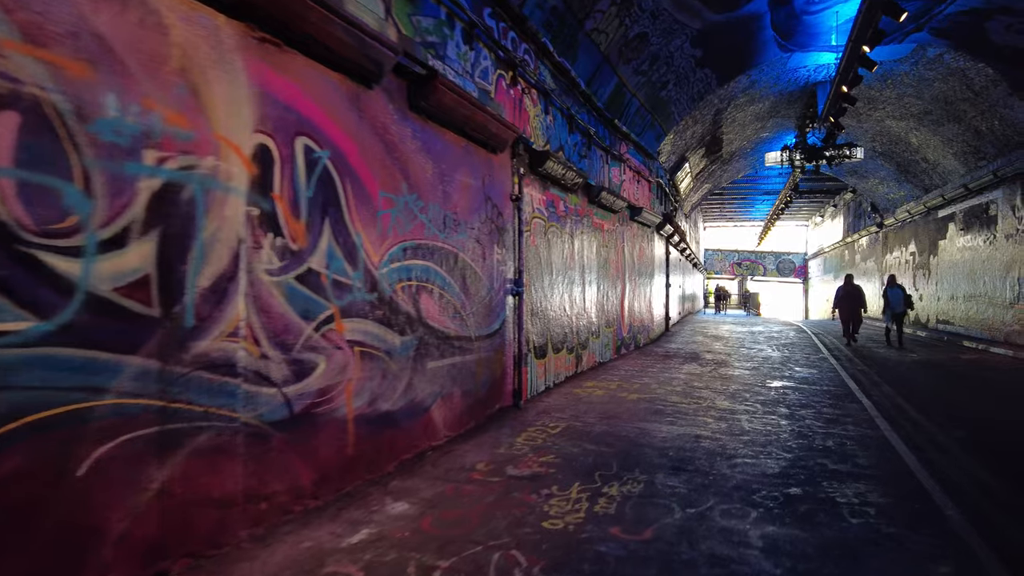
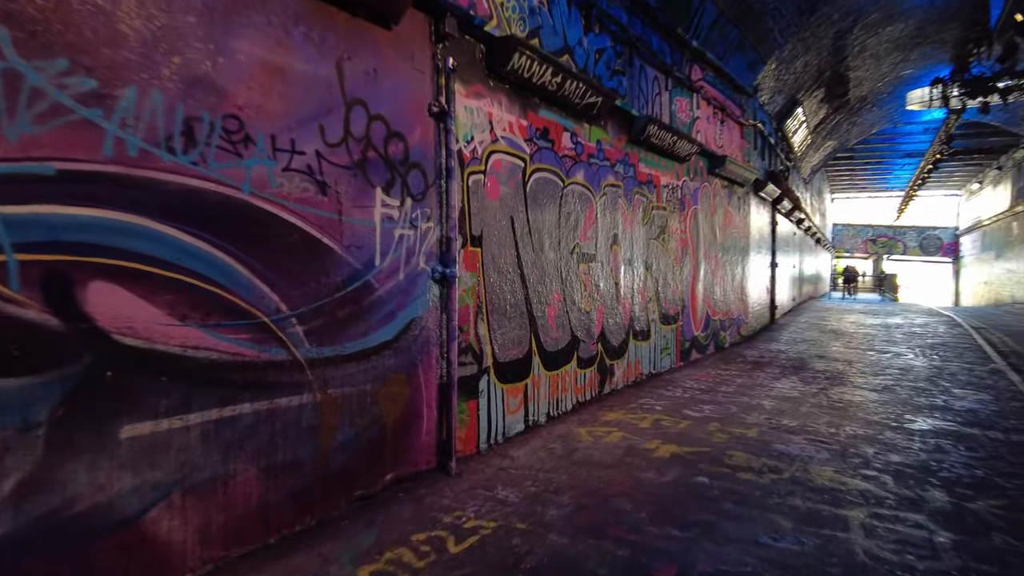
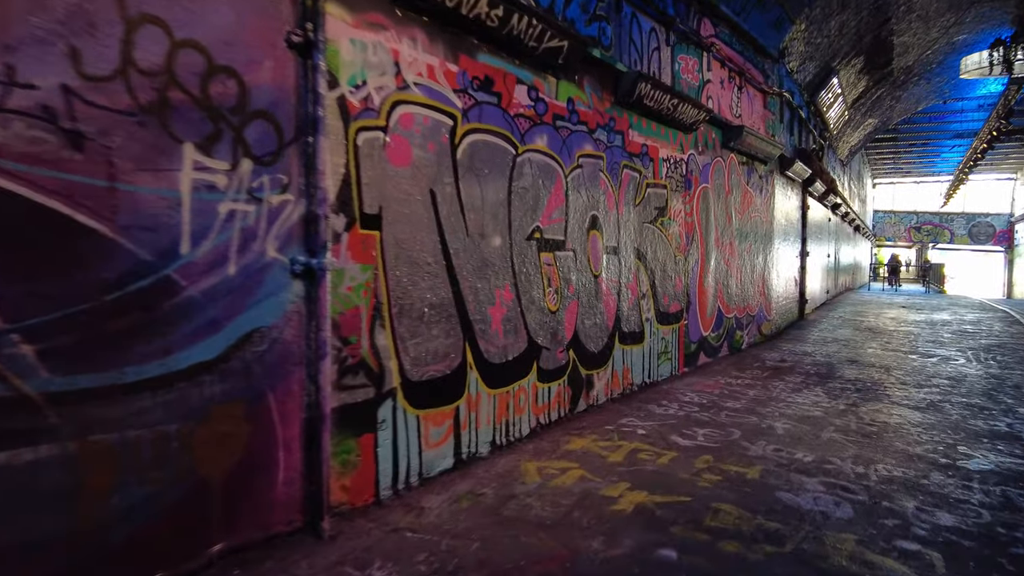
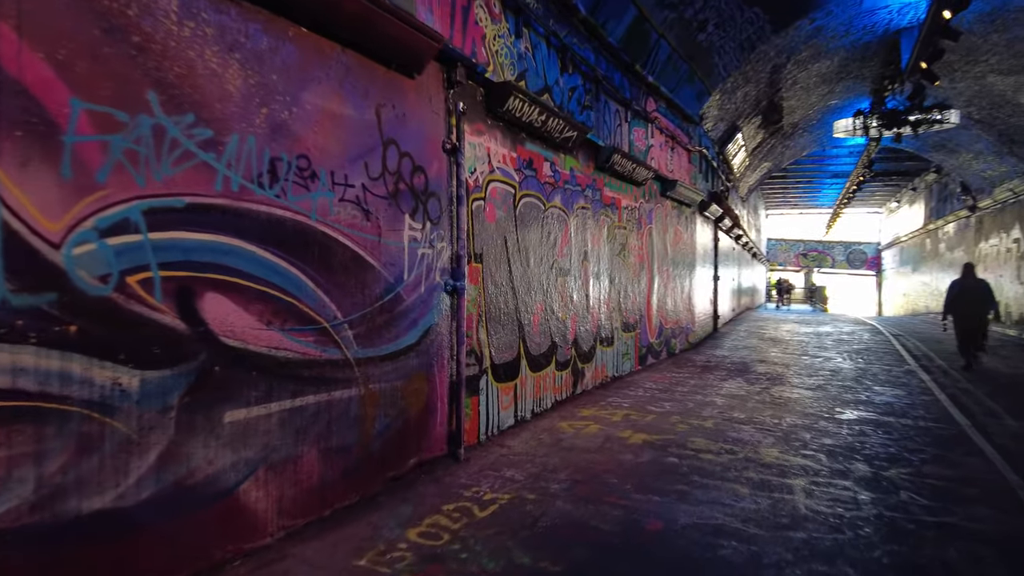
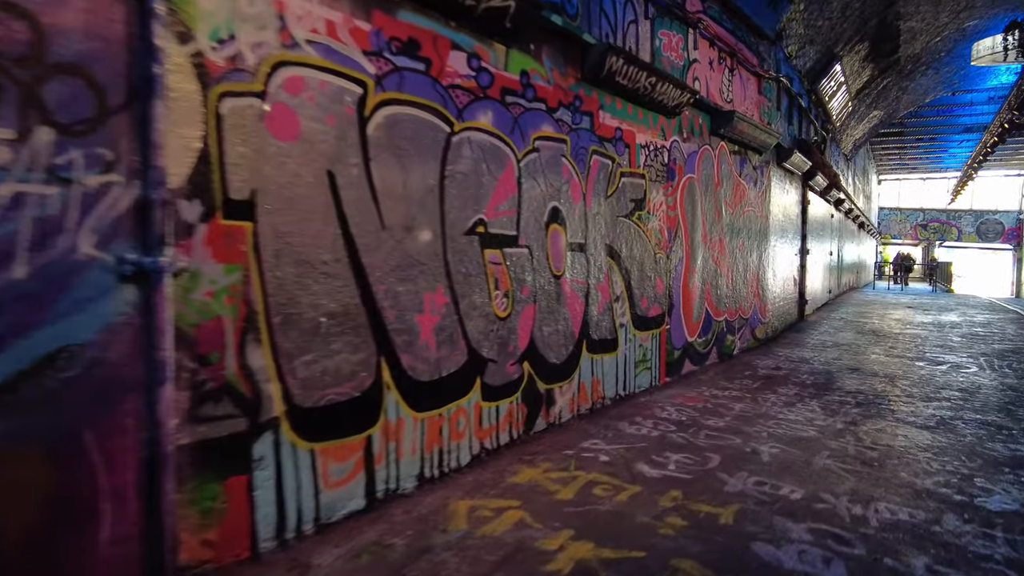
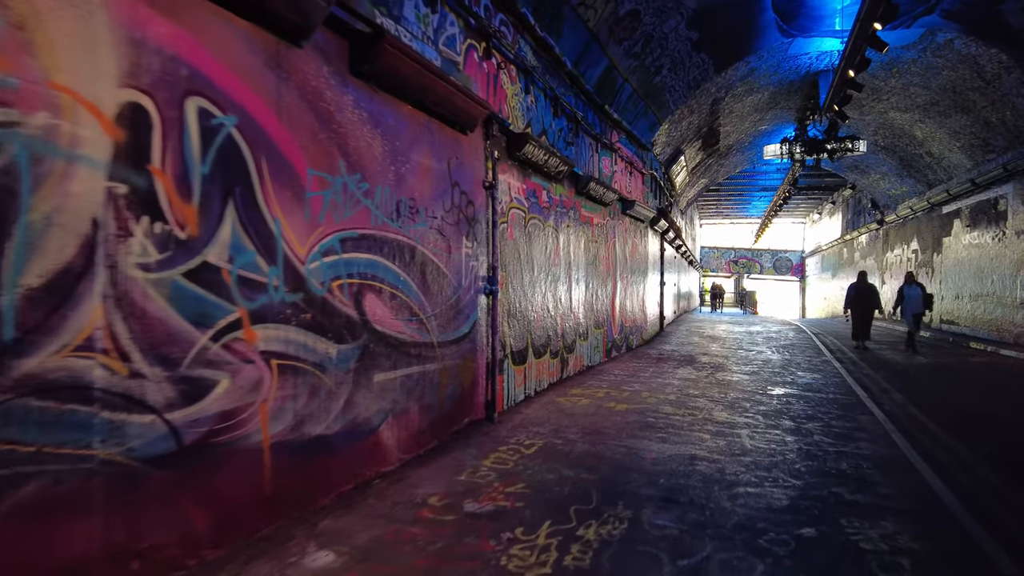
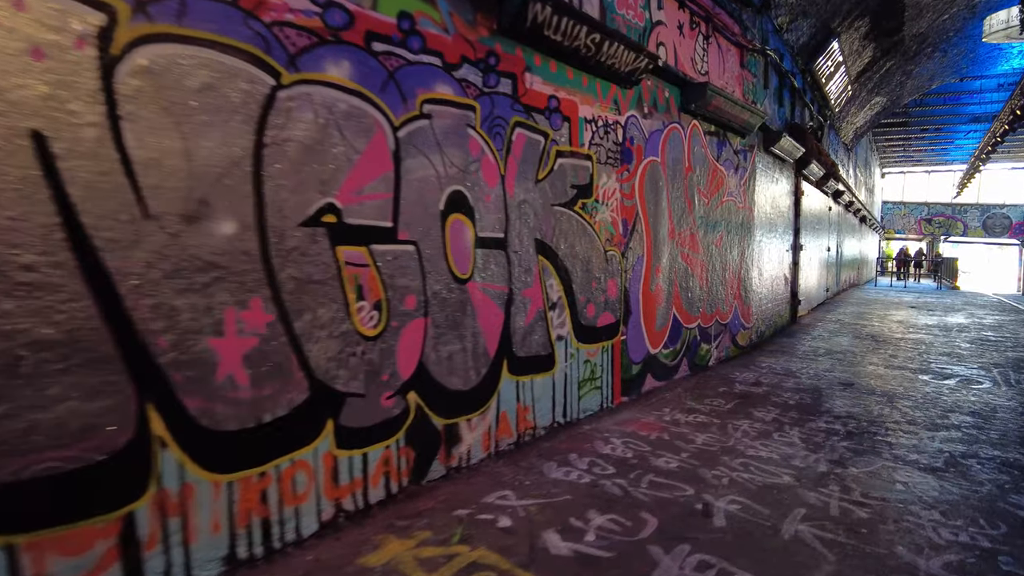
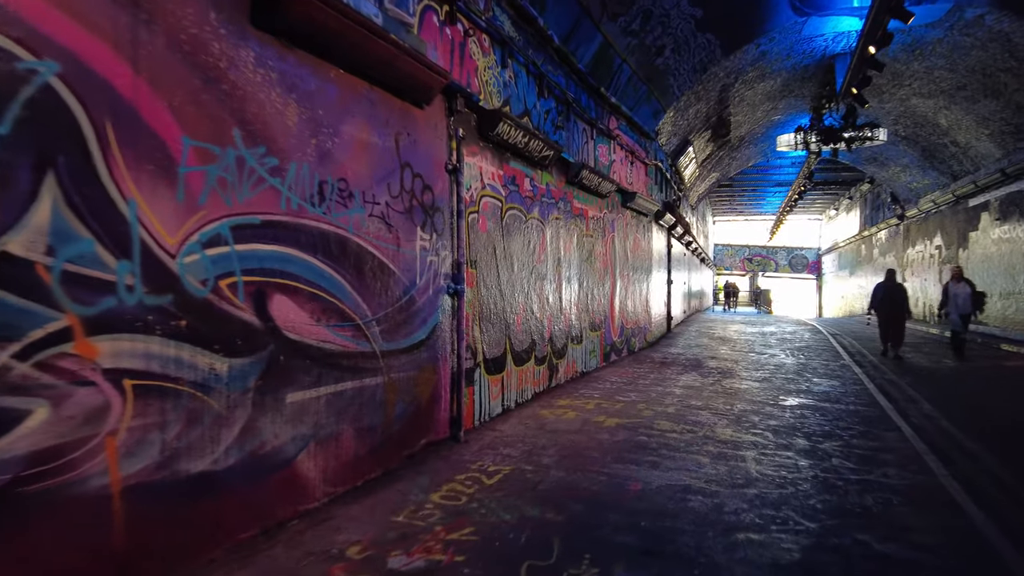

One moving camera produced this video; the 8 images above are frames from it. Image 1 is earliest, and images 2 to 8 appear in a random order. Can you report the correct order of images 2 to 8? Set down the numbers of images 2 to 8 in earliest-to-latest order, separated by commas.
6, 8, 4, 2, 3, 5, 7
